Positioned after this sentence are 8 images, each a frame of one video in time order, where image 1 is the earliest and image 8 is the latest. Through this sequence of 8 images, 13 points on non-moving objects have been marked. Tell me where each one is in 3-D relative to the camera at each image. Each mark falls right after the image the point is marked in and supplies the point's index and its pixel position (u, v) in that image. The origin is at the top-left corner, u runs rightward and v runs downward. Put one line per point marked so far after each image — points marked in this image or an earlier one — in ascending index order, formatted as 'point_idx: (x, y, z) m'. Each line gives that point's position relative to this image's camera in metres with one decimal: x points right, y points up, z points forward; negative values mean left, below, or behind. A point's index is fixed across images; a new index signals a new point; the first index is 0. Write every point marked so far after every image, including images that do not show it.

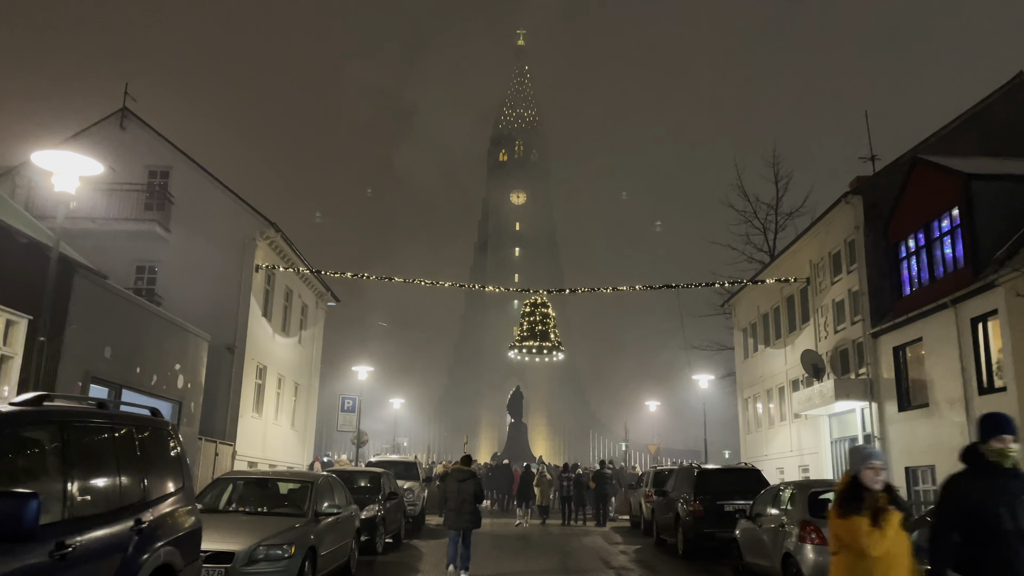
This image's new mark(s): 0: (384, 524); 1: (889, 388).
0: (-2.4, -4.4, +13.9) m
1: (+8.9, -2.4, +17.6) m
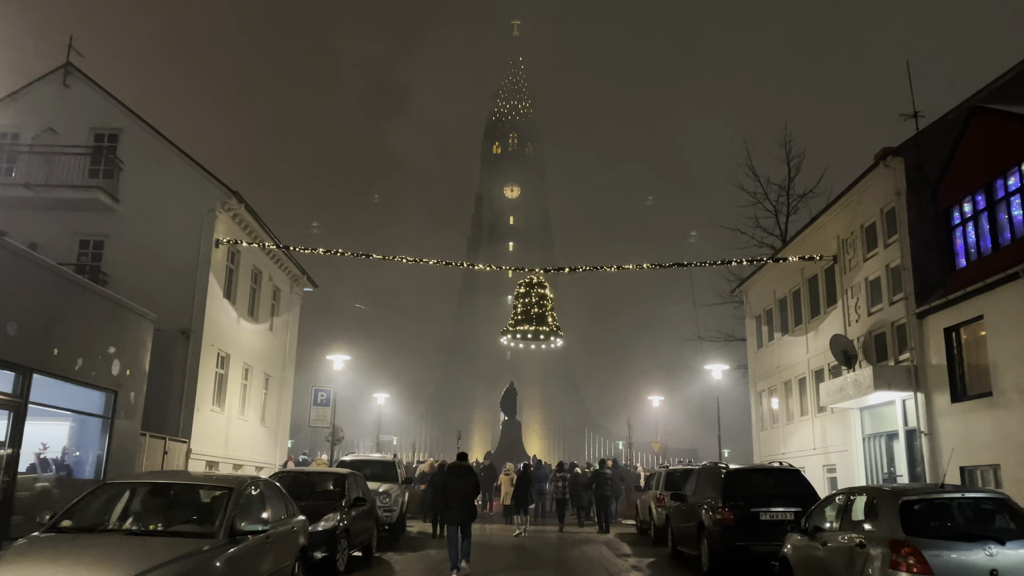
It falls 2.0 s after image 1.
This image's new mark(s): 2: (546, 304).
0: (-2.5, -3.8, +11.4) m
1: (+8.8, -1.8, +15.2) m
2: (+0.9, -0.4, +19.3) m
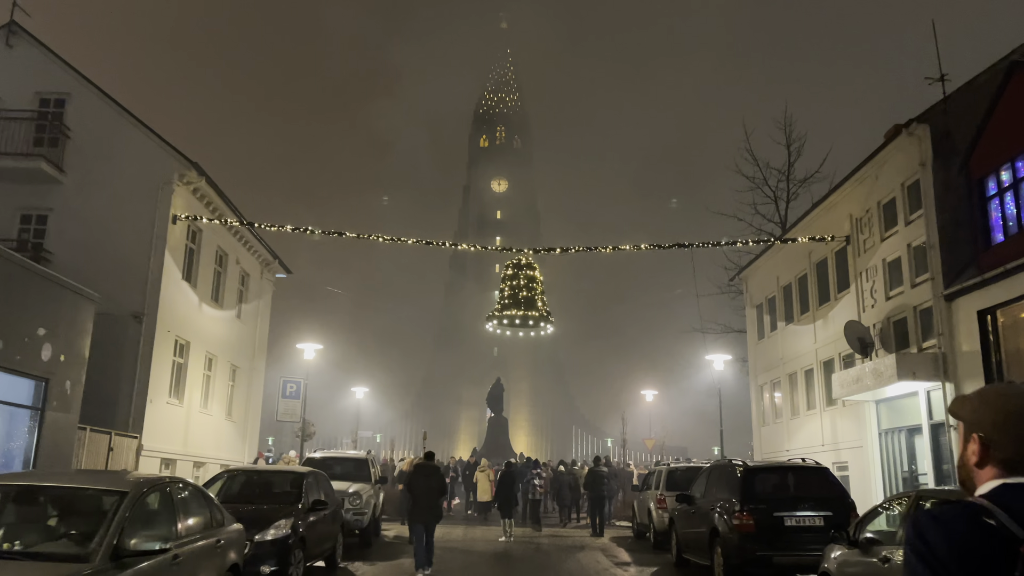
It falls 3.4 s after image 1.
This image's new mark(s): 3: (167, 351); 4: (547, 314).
0: (-2.7, -3.4, +9.7) m
1: (+8.5, -1.4, +13.8) m
2: (+0.6, 0.0, +17.7) m
3: (-8.3, -1.5, +17.9) m
4: (+0.8, -0.6, +17.7) m
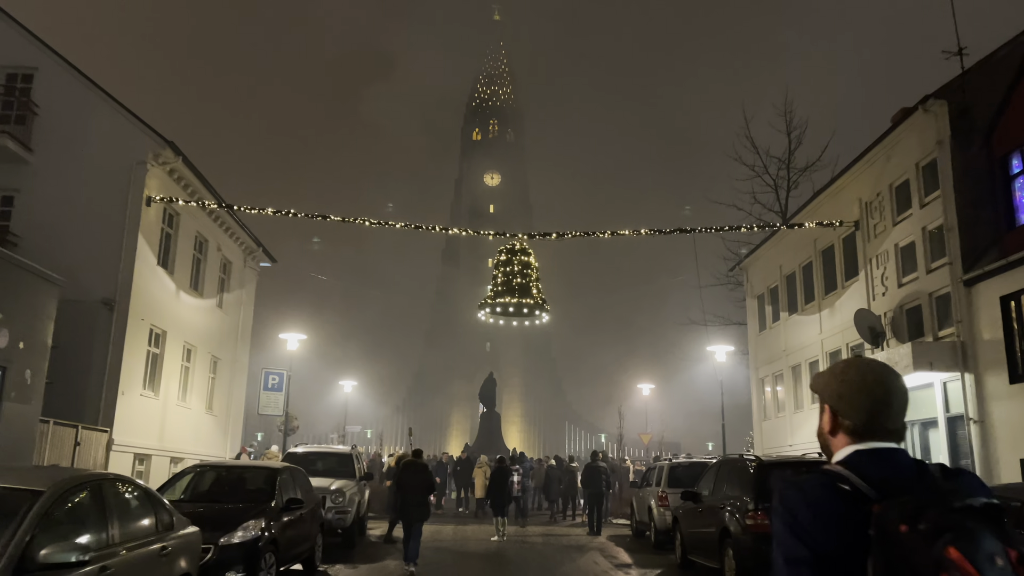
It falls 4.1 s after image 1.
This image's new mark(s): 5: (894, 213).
0: (-2.8, -3.1, +8.9) m
1: (+8.4, -1.1, +13.0) m
2: (+0.4, +0.3, +16.8) m
3: (-8.5, -1.2, +17.0) m
4: (+0.7, -0.3, +16.8) m
5: (+8.4, +1.6, +16.2) m
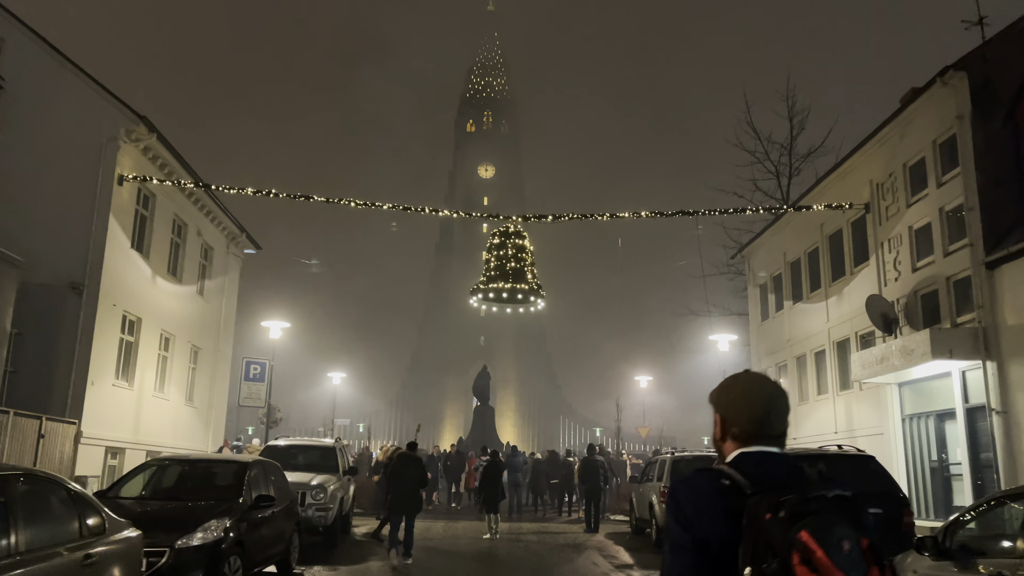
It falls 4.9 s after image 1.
0: (-2.9, -2.8, +8.0) m
1: (+8.3, -0.8, +12.2) m
2: (+0.3, +0.7, +15.9) m
3: (-8.6, -0.9, +16.1) m
4: (+0.5, 0.0, +16.0) m
5: (+8.2, +2.0, +15.4) m
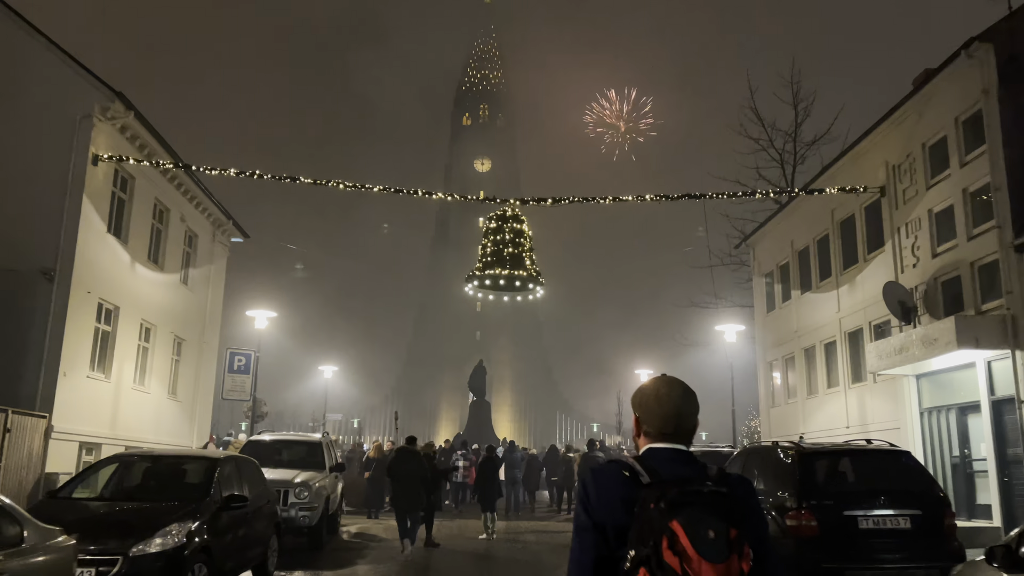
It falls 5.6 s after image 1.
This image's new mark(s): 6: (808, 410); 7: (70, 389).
0: (-2.9, -2.6, +7.2) m
1: (+8.2, -0.6, +11.4) m
2: (+0.2, +0.9, +15.1) m
3: (-8.7, -0.6, +15.2) m
4: (+0.5, +0.3, +15.1) m
5: (+8.2, +2.2, +14.6) m
6: (+7.8, -3.2, +19.6) m
7: (-8.7, -2.0, +14.6) m
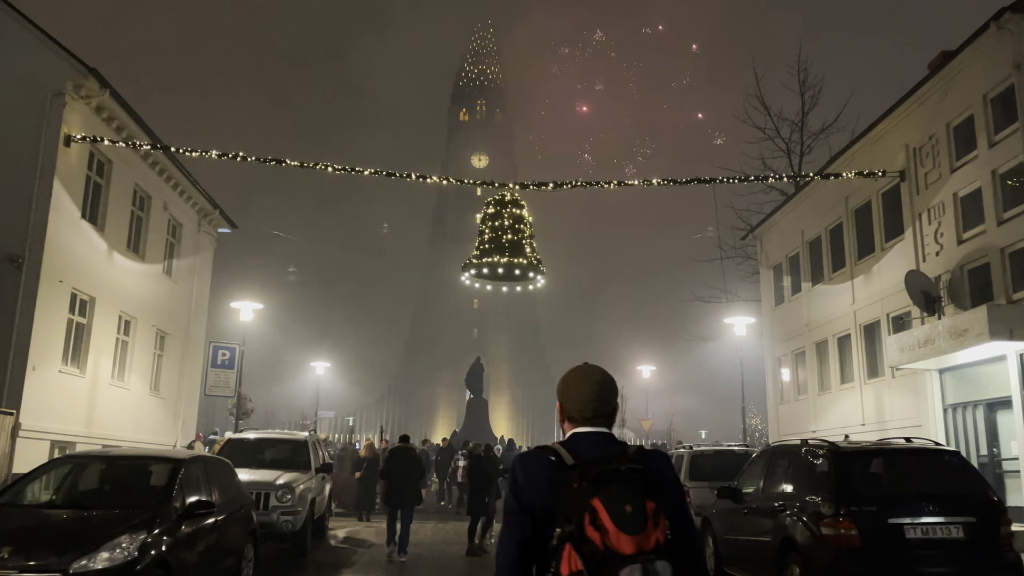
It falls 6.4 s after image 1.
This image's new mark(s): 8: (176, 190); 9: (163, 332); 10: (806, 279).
0: (-2.9, -2.4, +6.3) m
1: (+8.2, -0.4, +10.5) m
2: (+0.2, +1.1, +14.2) m
3: (-8.7, -0.4, +14.3) m
4: (+0.5, +0.5, +14.3) m
5: (+8.2, +2.4, +13.8) m
6: (+7.8, -3.0, +18.8) m
7: (-8.7, -1.8, +13.7) m
8: (-8.7, +2.5, +19.3) m
9: (-9.0, -1.1, +19.2) m
10: (+7.8, +0.2, +19.6) m
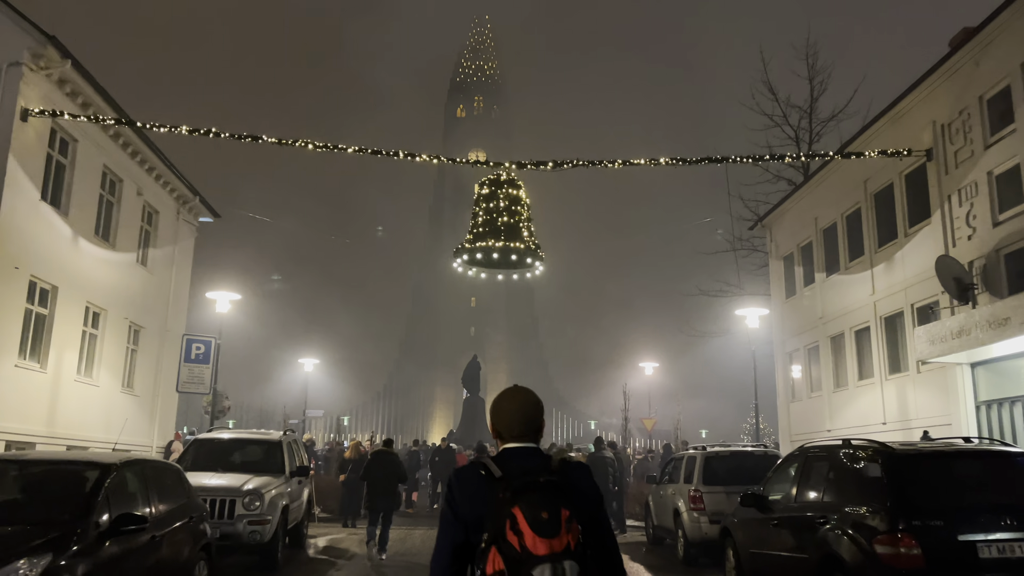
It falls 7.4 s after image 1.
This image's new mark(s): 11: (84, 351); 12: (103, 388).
0: (-2.9, -2.2, +5.2) m
1: (+8.2, -0.2, +9.4) m
2: (+0.2, +1.4, +13.1) m
3: (-8.7, -0.1, +13.1) m
4: (+0.4, +0.7, +13.2) m
5: (+8.1, +2.7, +12.7) m
6: (+7.7, -2.8, +17.7) m
7: (-8.8, -1.6, +12.6) m
8: (-8.8, +2.8, +18.2) m
9: (-9.1, -0.9, +18.0) m
10: (+7.7, +0.5, +18.5) m
11: (-9.0, -1.4, +15.8) m
12: (-9.0, -2.2, +16.5) m
